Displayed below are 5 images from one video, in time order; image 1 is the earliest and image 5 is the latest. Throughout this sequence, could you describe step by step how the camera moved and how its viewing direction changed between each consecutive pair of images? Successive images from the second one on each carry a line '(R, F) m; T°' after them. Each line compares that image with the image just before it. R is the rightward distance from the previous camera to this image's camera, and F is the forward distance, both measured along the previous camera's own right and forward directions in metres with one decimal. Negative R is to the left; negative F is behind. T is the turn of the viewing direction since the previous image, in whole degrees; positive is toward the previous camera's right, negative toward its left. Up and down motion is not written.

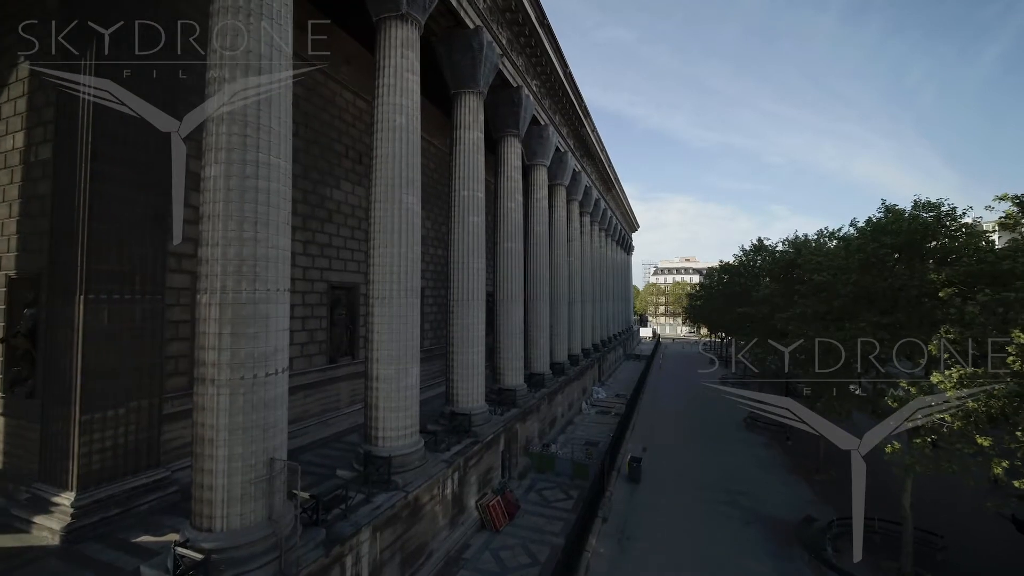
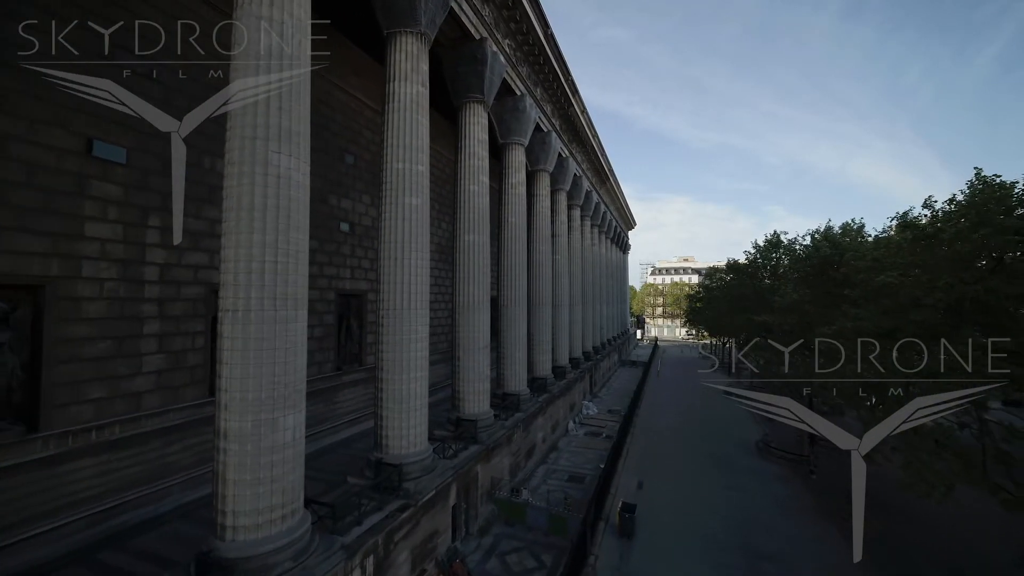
(+0.7, +3.5) m; 0°
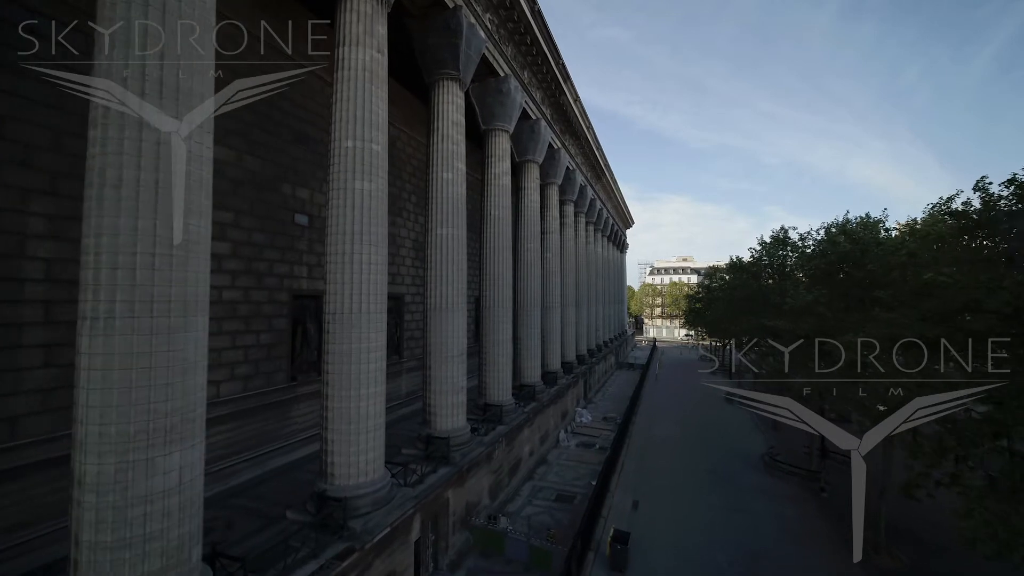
(+0.4, +1.6) m; 0°
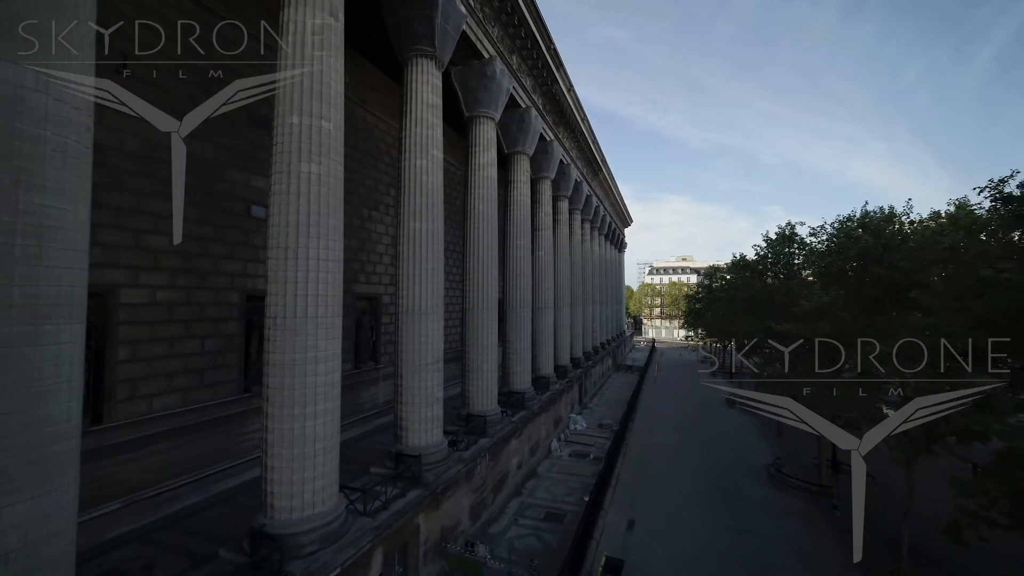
(+0.3, +1.3) m; 0°
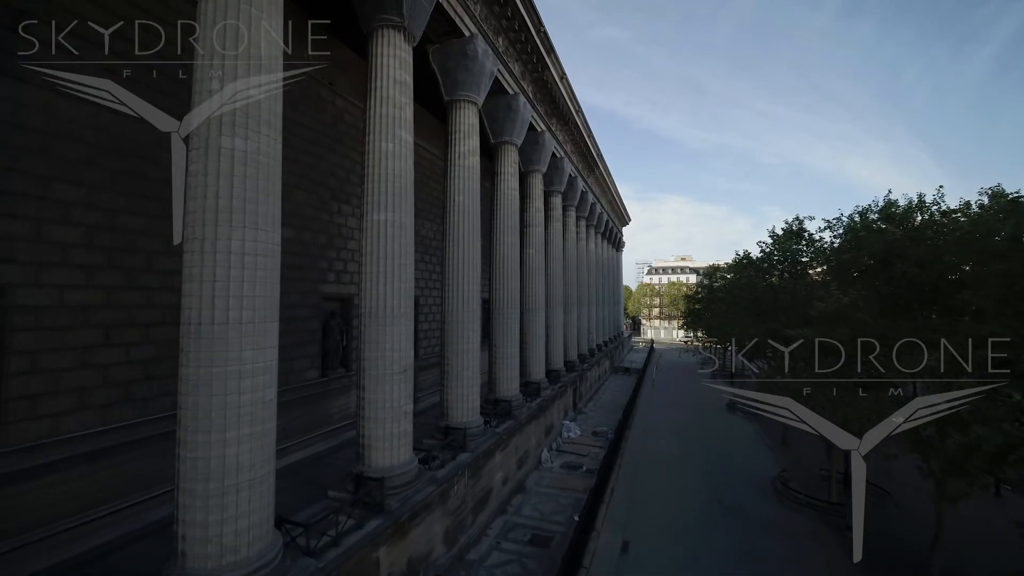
(+0.3, +1.3) m; 0°
